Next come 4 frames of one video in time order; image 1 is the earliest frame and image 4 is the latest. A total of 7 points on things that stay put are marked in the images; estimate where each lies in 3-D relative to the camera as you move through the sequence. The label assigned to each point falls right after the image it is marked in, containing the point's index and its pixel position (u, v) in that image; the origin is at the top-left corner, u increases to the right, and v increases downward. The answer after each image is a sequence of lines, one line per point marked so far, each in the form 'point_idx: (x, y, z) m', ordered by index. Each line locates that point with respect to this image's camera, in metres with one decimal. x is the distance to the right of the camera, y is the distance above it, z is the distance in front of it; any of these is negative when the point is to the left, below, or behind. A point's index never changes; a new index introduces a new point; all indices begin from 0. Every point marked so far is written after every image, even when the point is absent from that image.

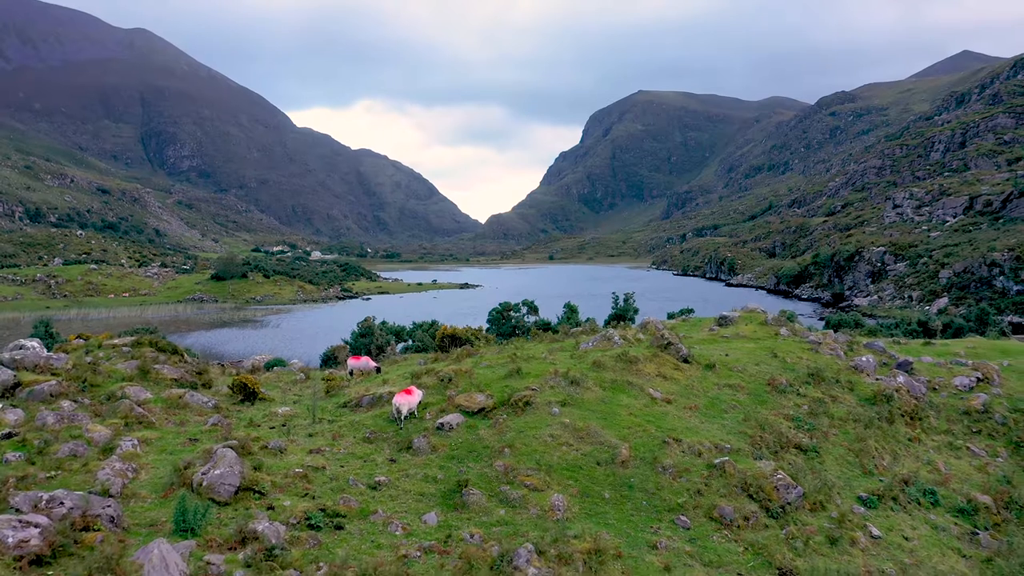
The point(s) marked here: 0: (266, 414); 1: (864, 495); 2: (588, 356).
0: (-4.9, -2.5, +16.5) m
1: (+6.0, -3.6, +14.3) m
2: (+1.7, -1.5, +18.3) m
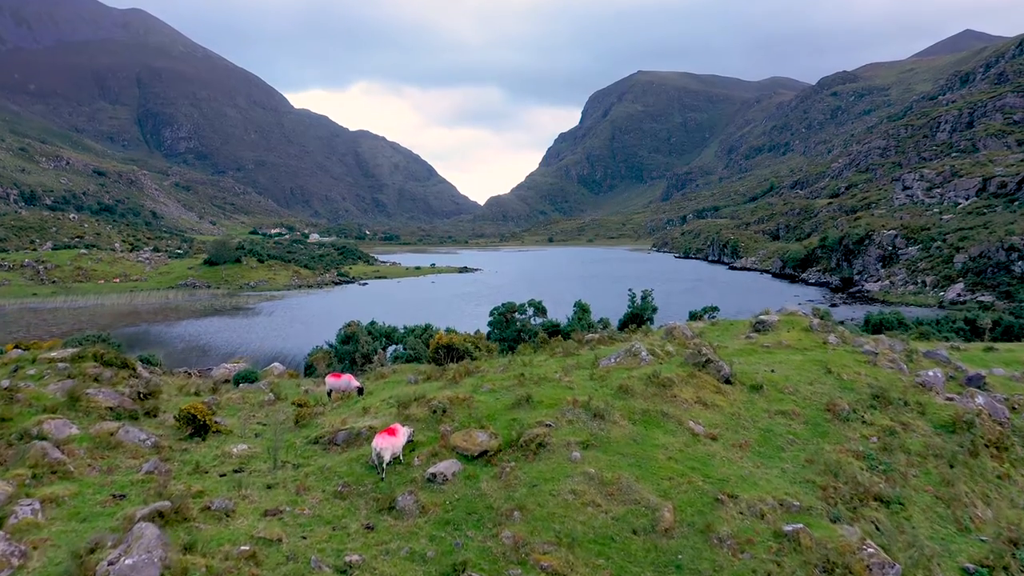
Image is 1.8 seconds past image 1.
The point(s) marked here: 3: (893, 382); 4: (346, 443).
0: (-4.7, -2.7, +13.4) m
1: (+6.2, -3.8, +11.2) m
2: (+1.8, -1.6, +15.2) m
3: (+8.0, -1.9, +17.4) m
4: (-2.7, -2.5, +13.4) m
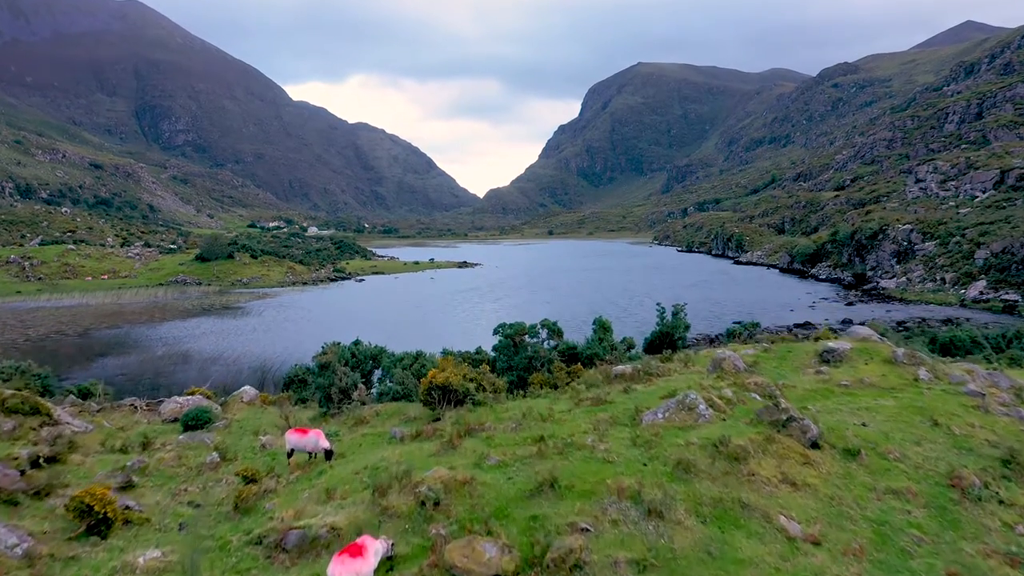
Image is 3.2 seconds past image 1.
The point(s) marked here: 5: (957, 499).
0: (-4.5, -3.2, +9.5) m
1: (+6.4, -4.3, +7.3) m
2: (+2.0, -2.1, +11.2) m
3: (+8.2, -2.4, +13.5) m
4: (-2.5, -3.0, +9.5) m
5: (+6.0, -2.8, +11.3) m
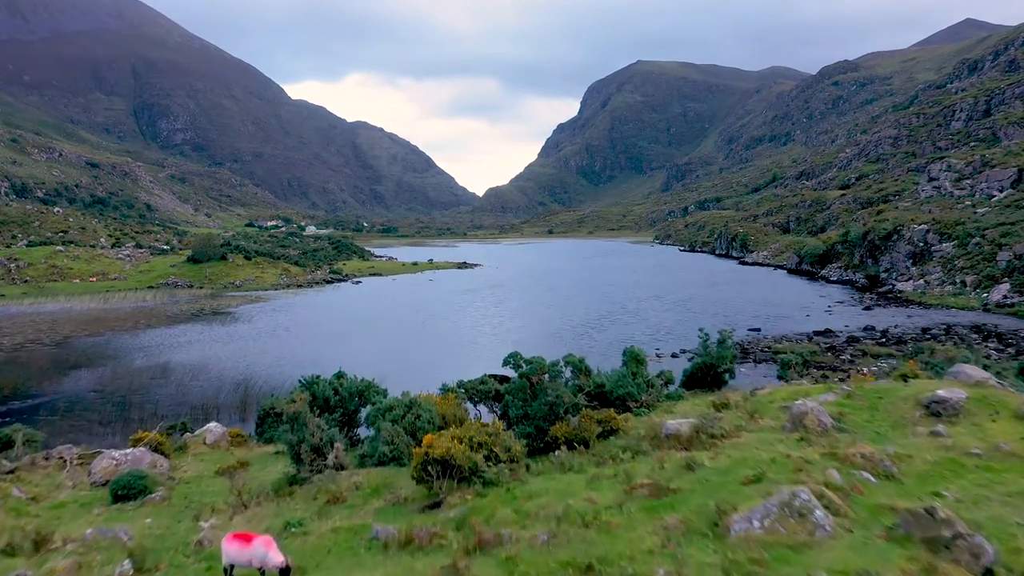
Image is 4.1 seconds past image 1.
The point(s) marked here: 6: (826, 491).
0: (-4.2, -3.7, +5.7) m
1: (+6.7, -4.8, +3.6) m
2: (+2.4, -2.6, +7.5) m
3: (+8.5, -2.9, +9.8) m
4: (-2.1, -3.5, +5.7) m
5: (+6.3, -3.3, +7.5) m
6: (+3.6, -2.3, +9.6) m
